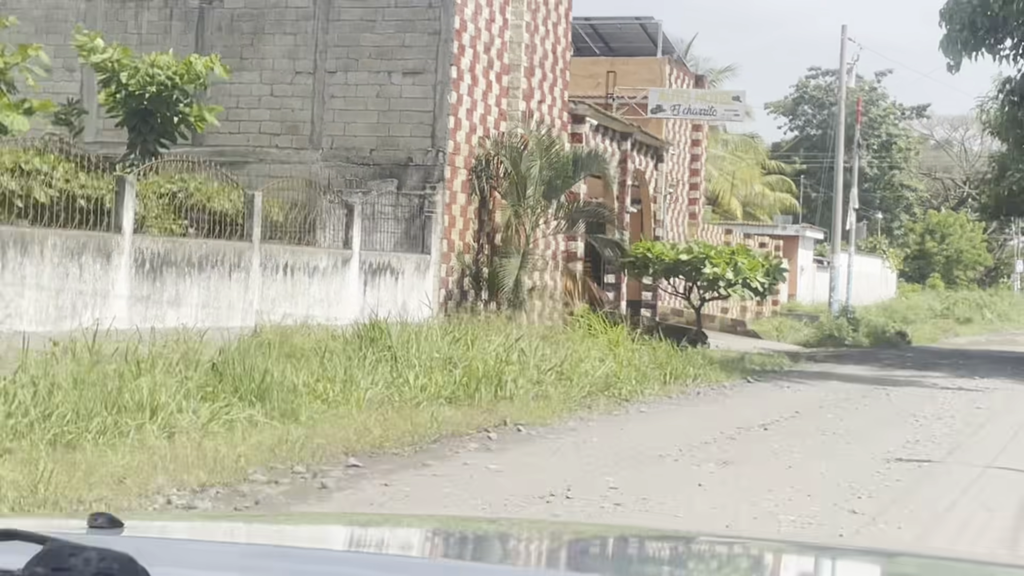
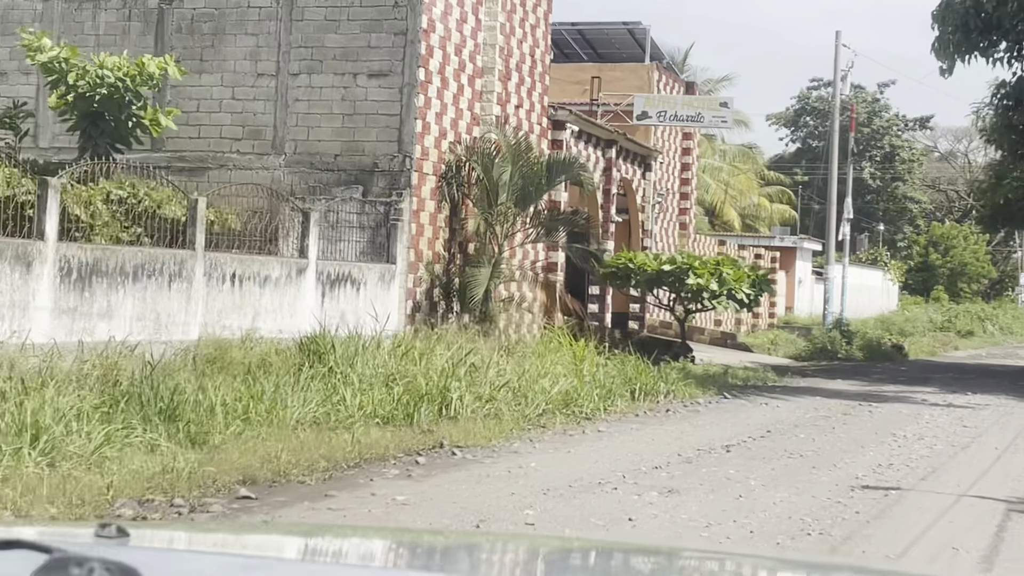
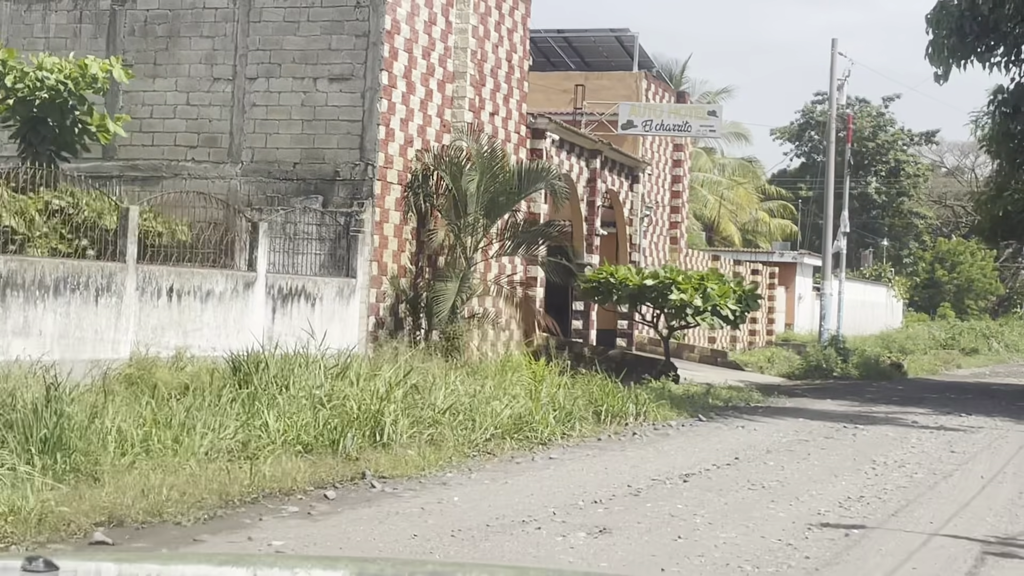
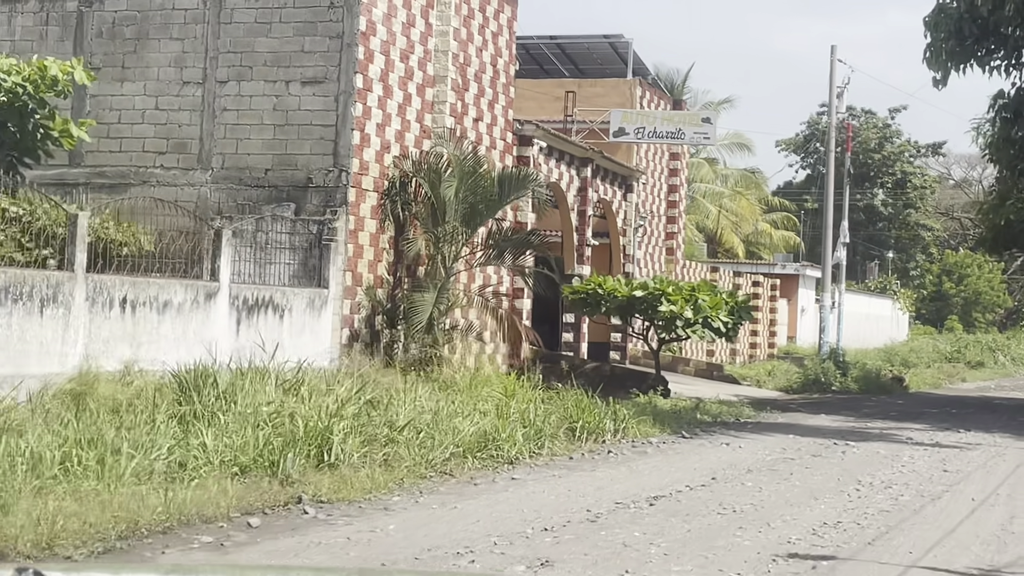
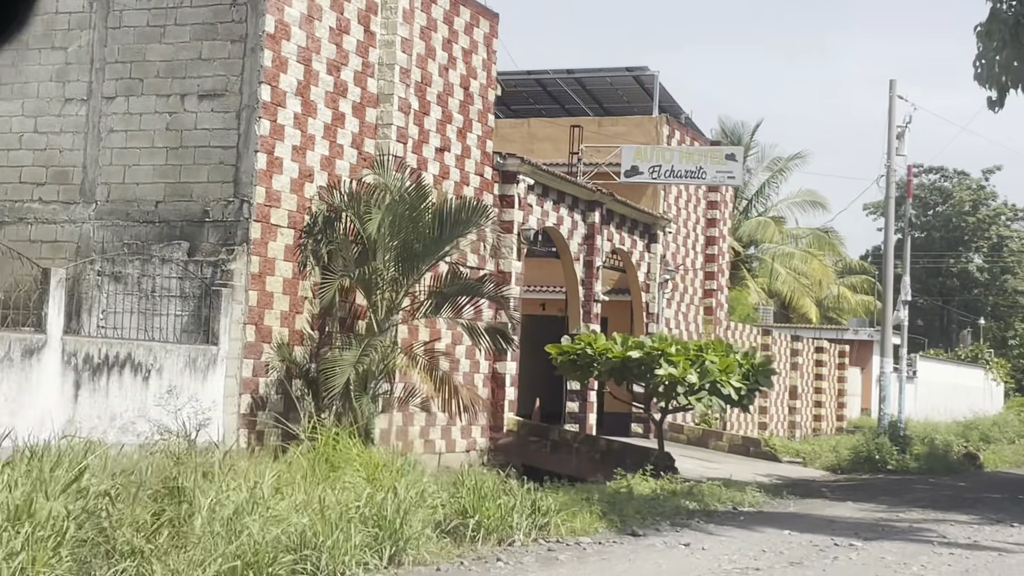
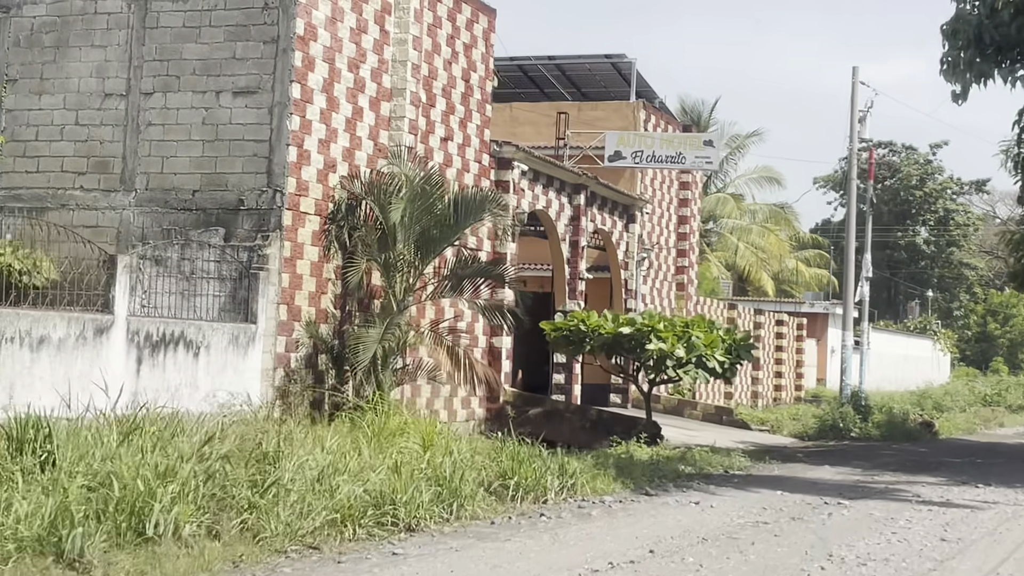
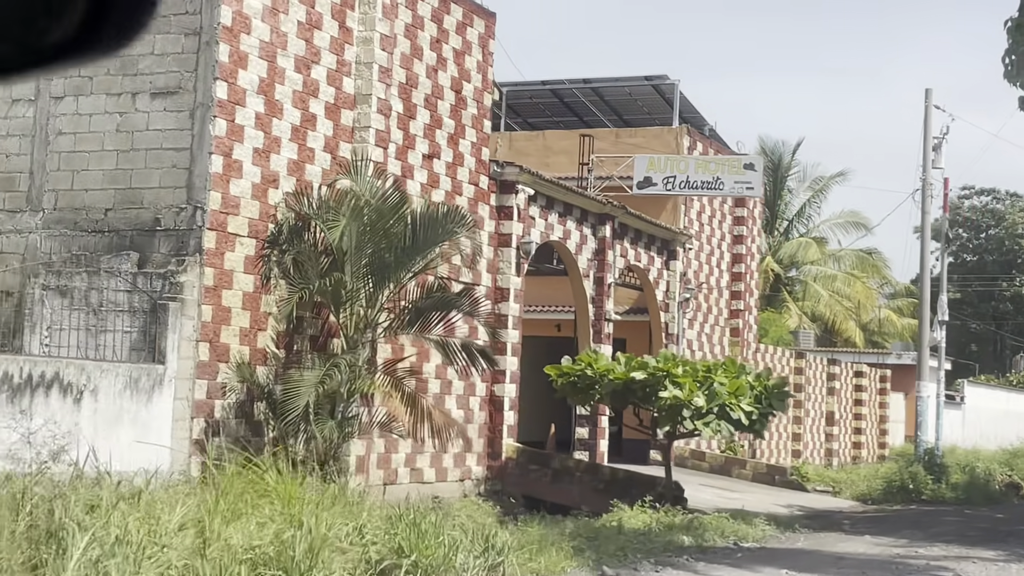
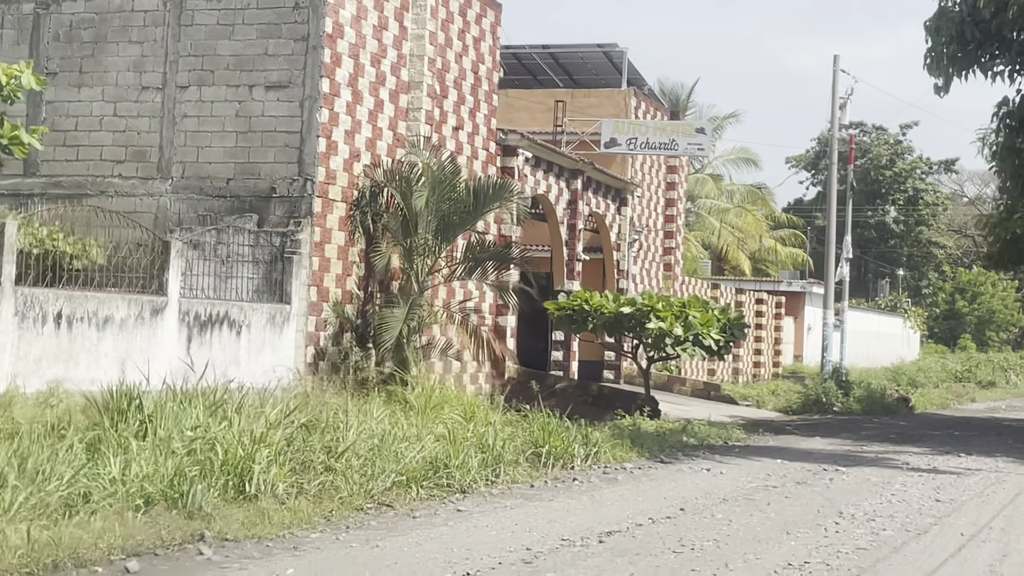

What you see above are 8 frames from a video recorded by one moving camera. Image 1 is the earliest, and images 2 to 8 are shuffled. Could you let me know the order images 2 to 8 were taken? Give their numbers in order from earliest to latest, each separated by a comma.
2, 3, 4, 8, 6, 5, 7
